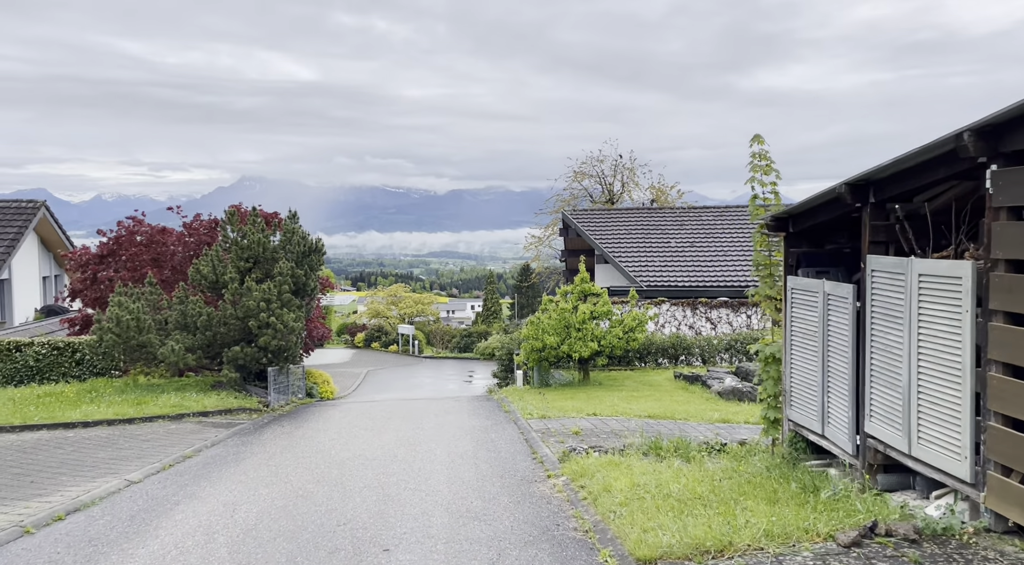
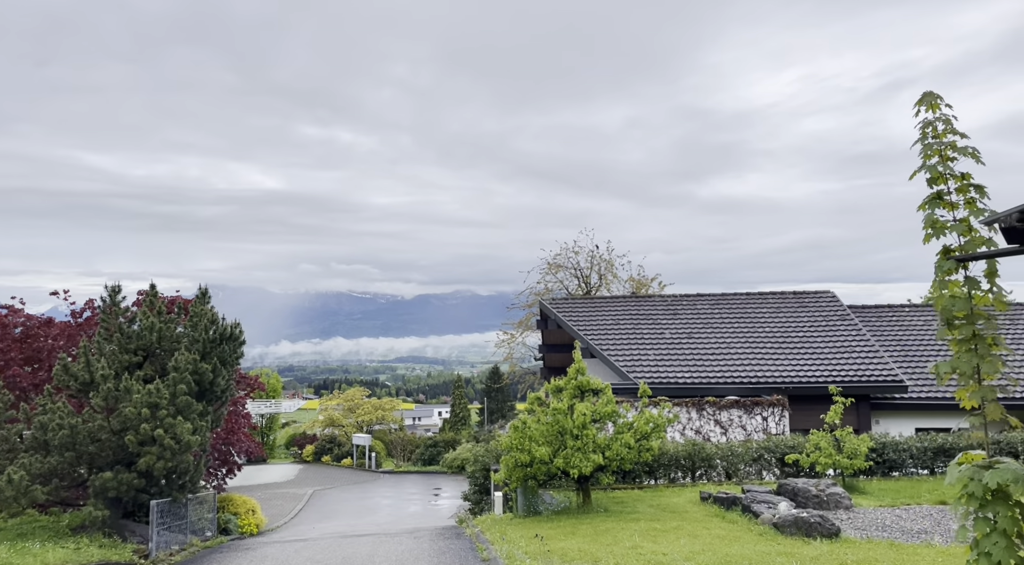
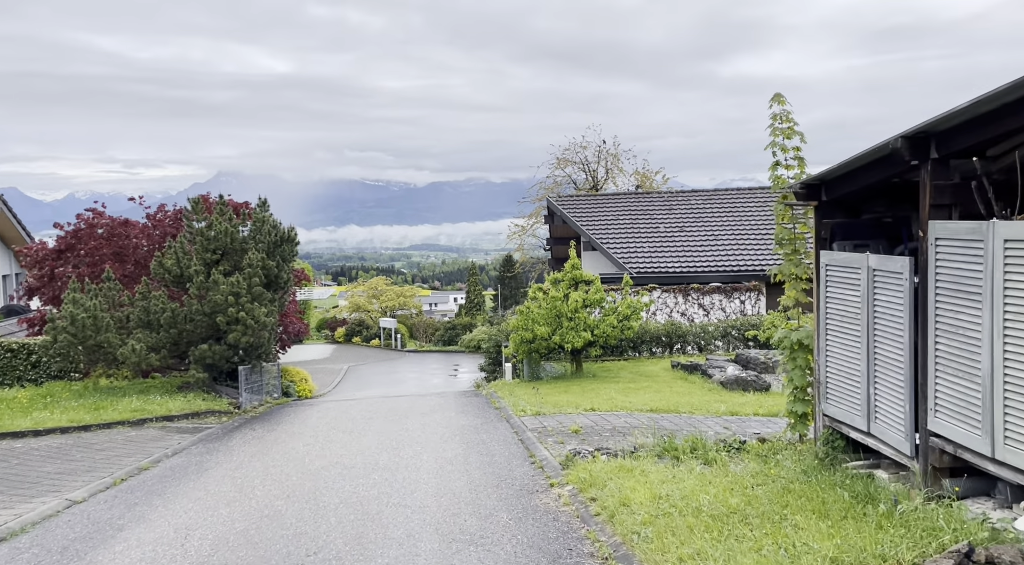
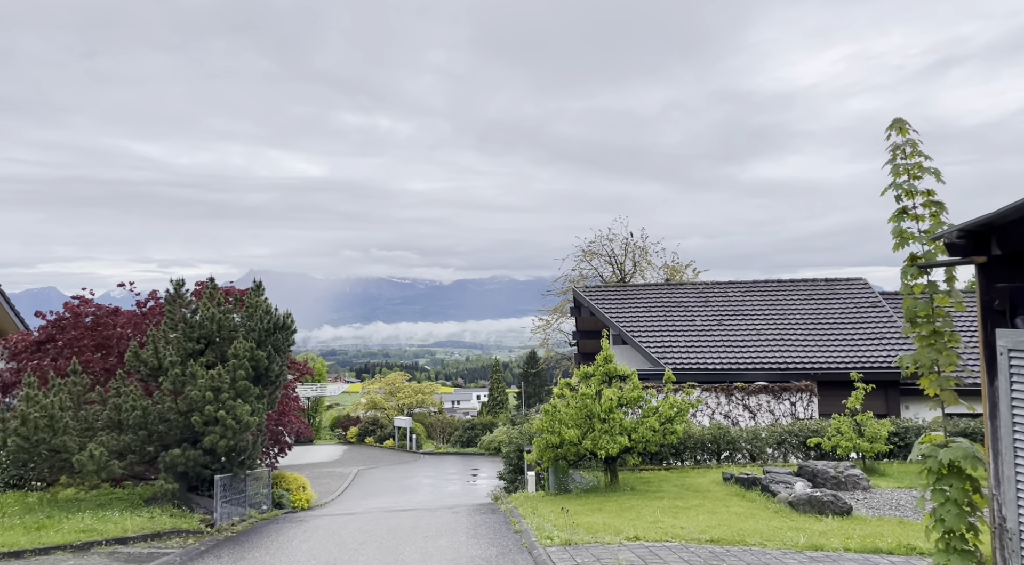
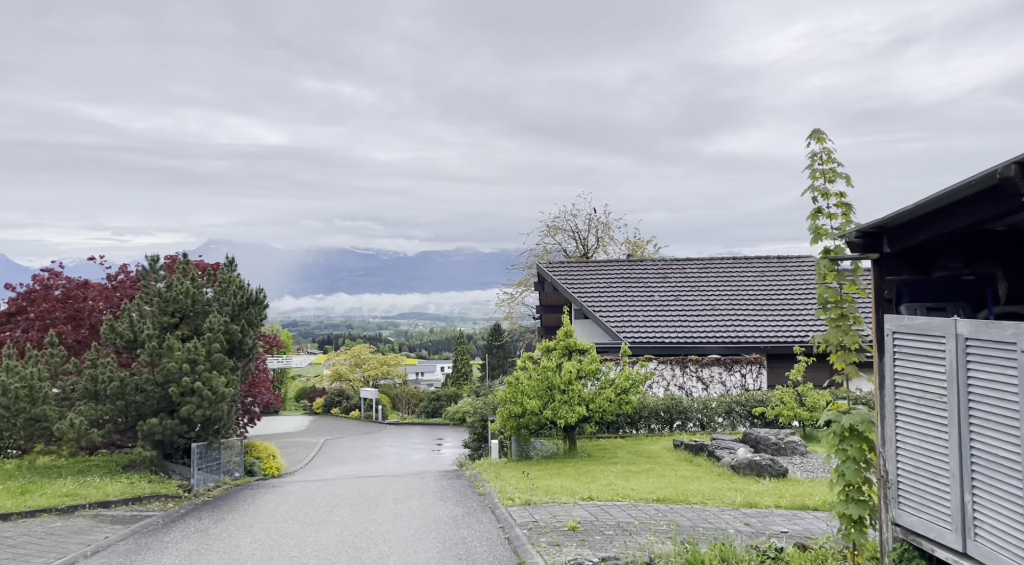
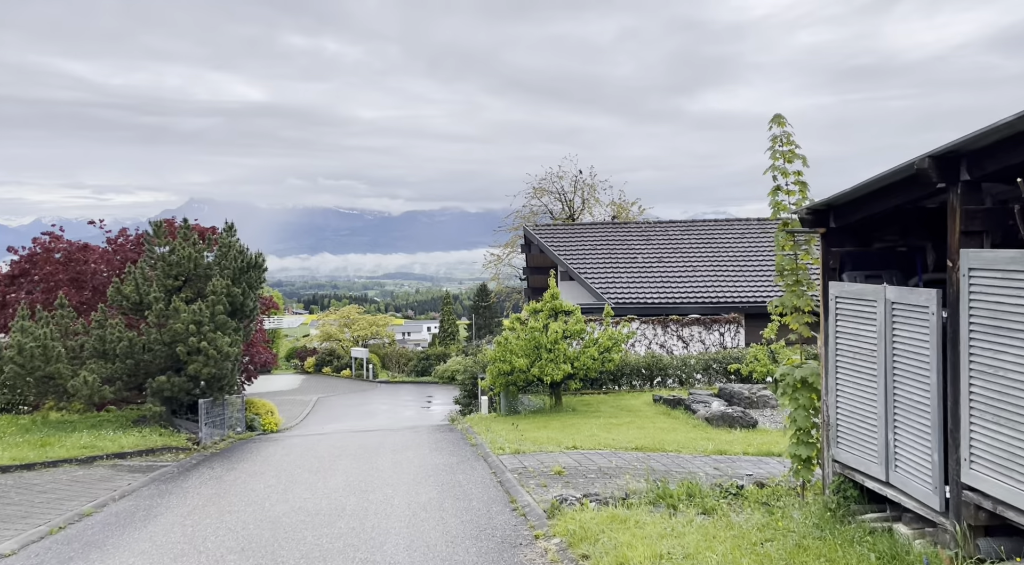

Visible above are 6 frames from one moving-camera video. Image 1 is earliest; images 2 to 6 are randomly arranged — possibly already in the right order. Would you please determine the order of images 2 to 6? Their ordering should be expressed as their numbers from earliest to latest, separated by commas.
3, 6, 5, 4, 2
